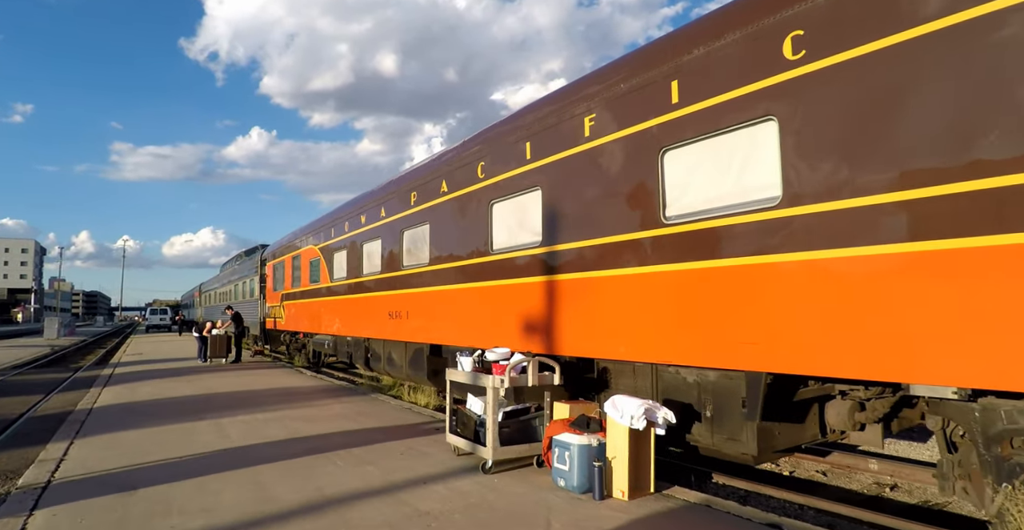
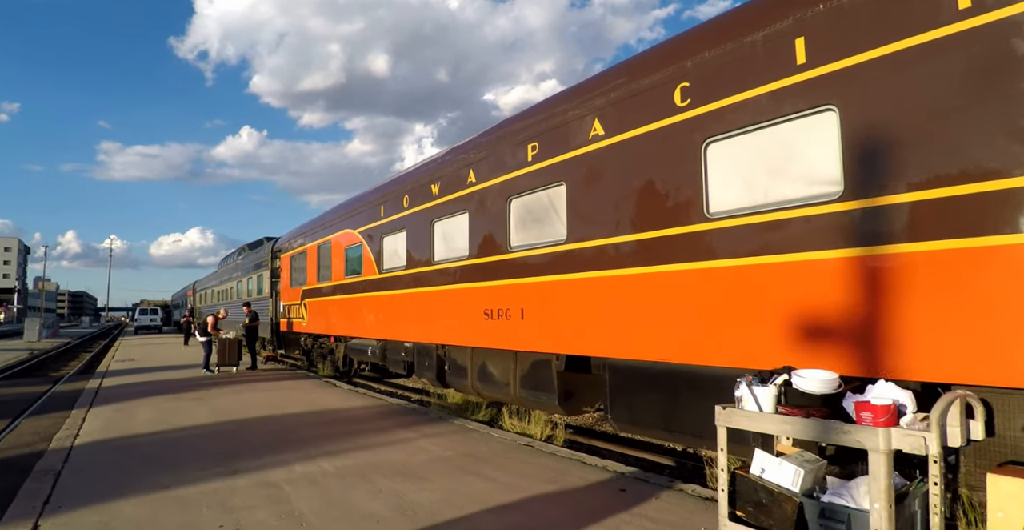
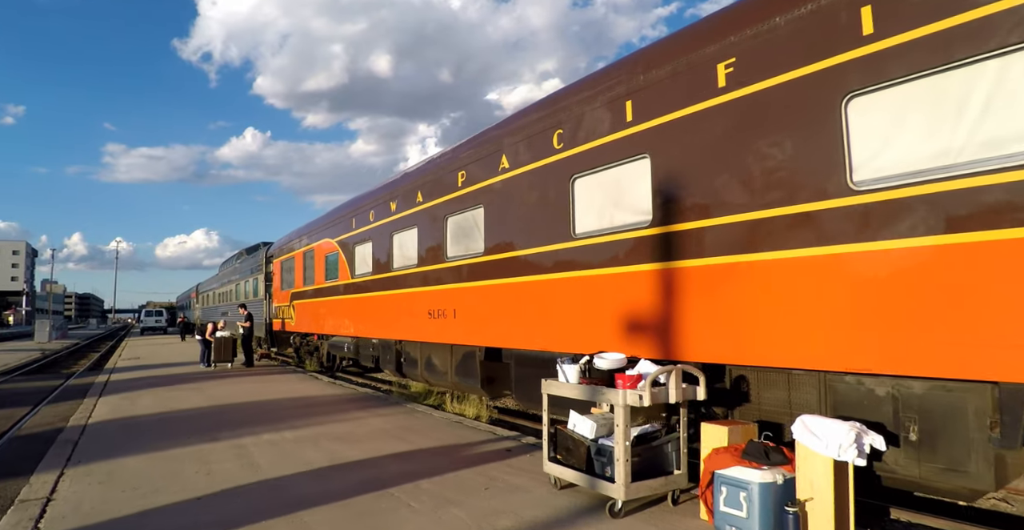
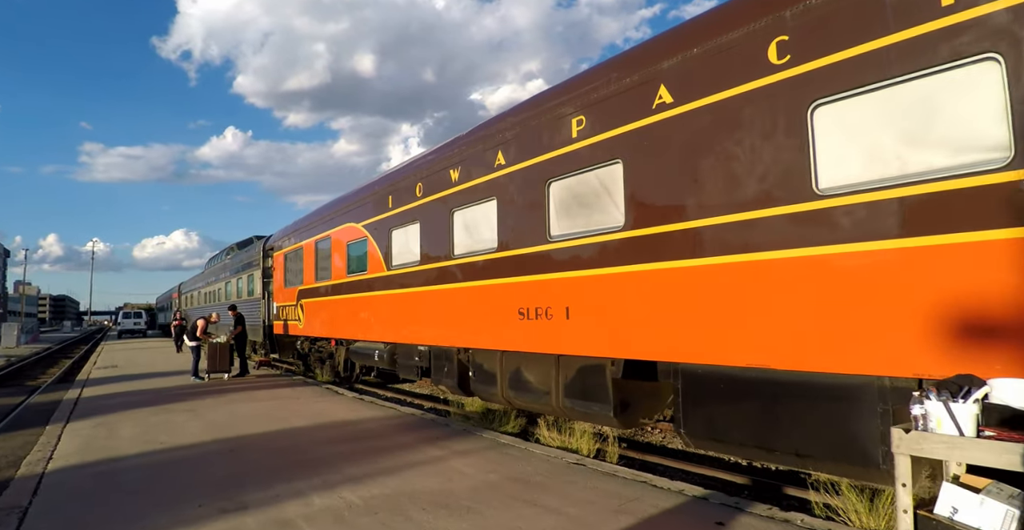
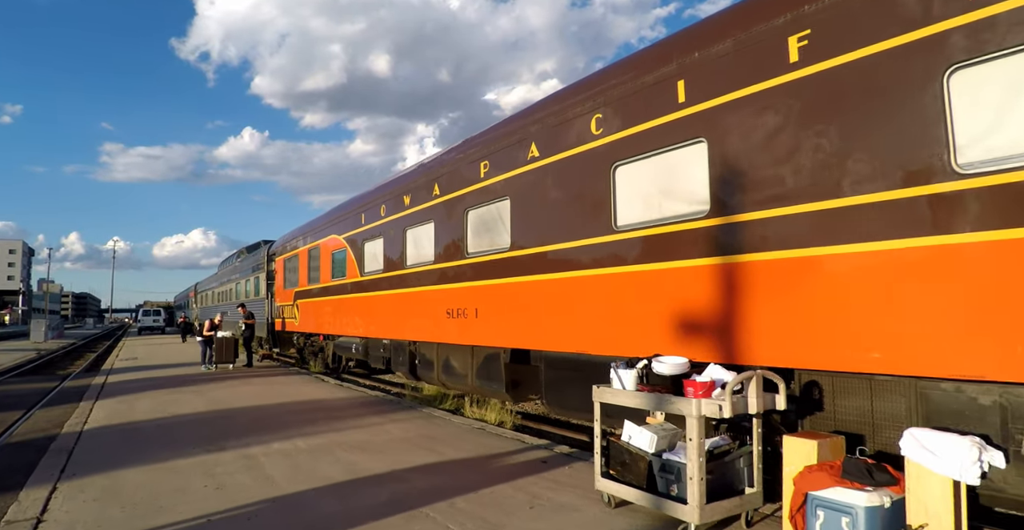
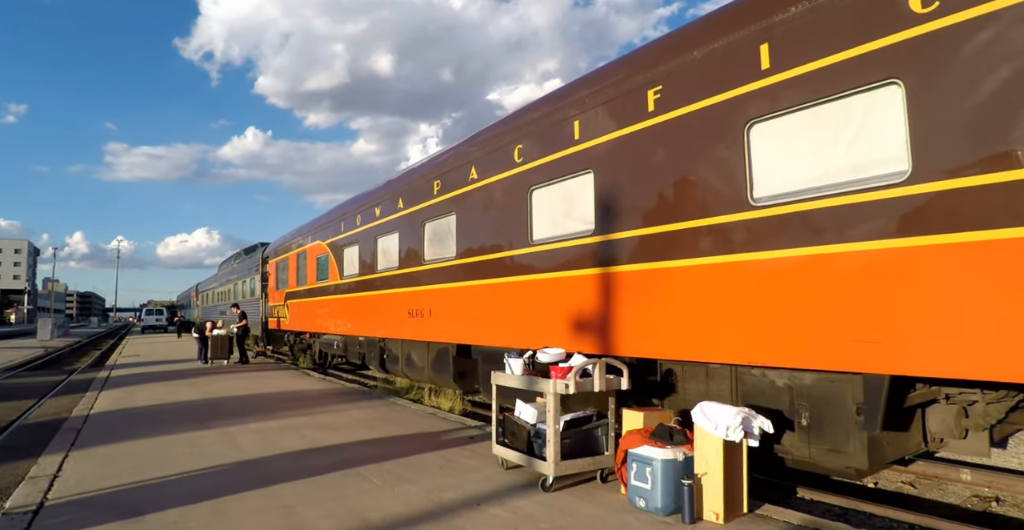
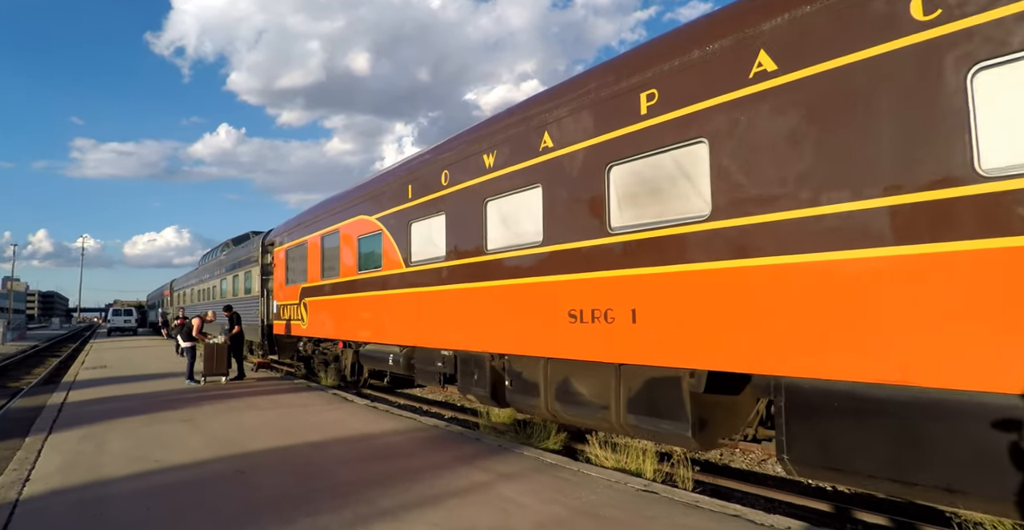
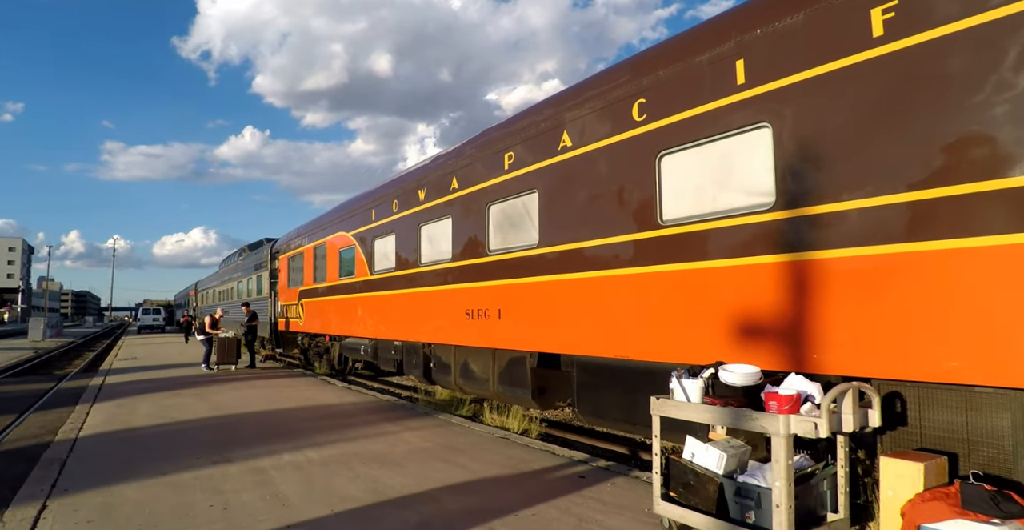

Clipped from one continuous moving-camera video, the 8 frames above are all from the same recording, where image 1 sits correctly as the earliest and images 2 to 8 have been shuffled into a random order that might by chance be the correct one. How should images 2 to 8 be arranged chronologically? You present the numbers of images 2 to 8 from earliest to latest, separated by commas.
6, 3, 5, 8, 2, 4, 7
